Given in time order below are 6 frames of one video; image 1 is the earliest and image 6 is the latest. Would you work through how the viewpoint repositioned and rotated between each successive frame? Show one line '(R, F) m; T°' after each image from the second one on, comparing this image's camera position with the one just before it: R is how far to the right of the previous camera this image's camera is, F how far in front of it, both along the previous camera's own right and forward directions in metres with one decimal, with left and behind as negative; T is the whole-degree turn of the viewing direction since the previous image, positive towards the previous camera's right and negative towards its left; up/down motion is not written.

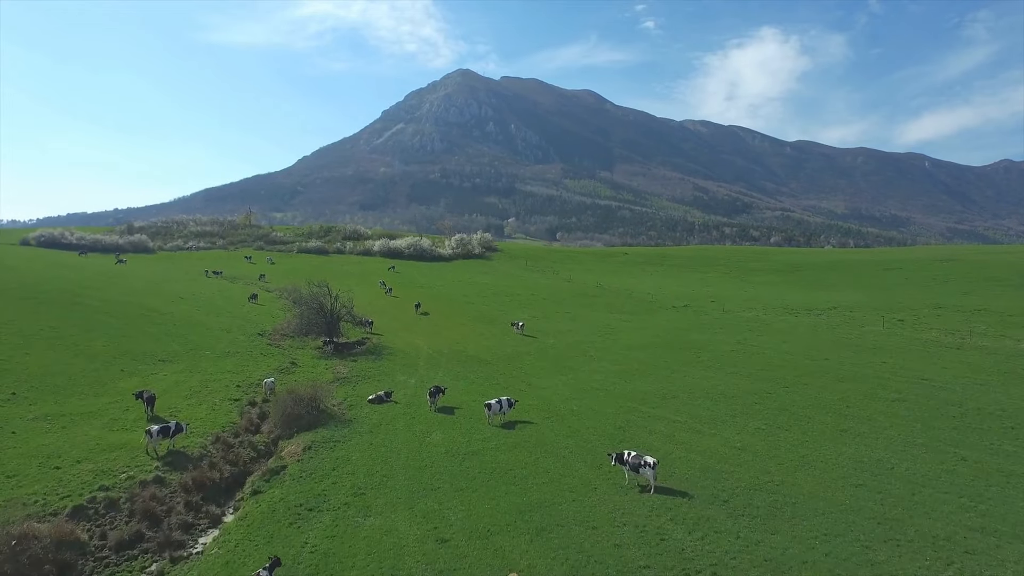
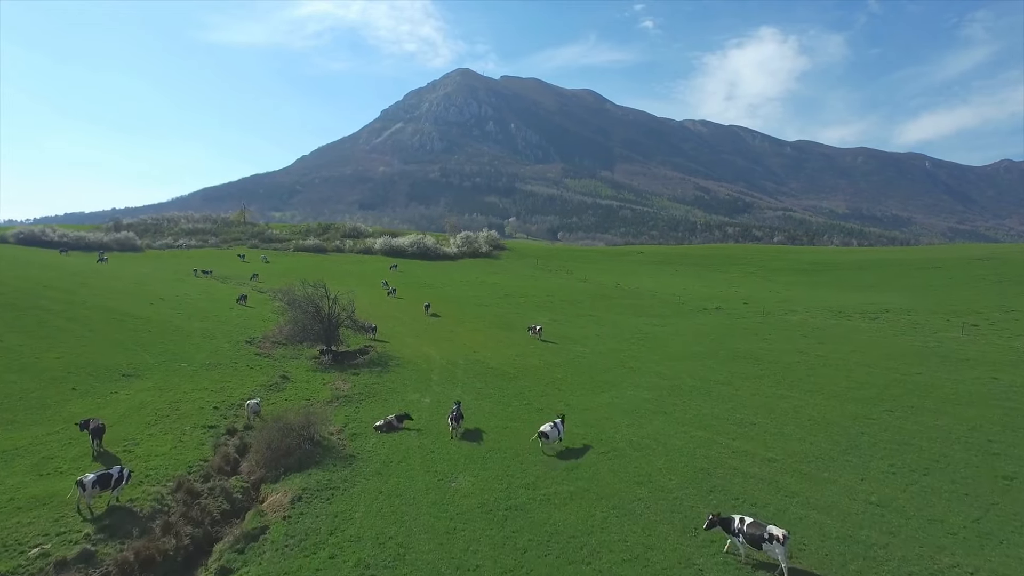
(-1.8, +7.1) m; 0°
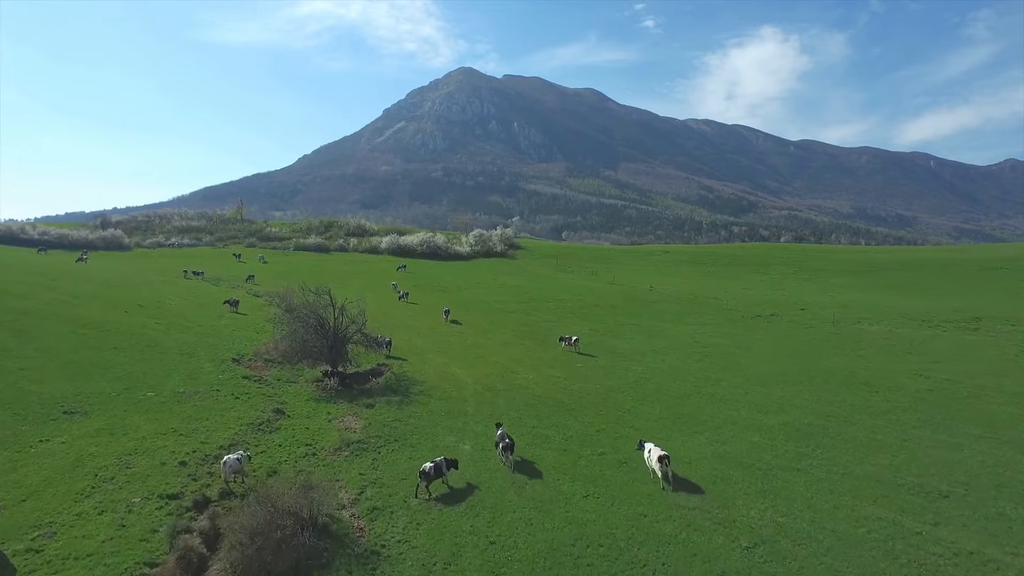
(-2.6, +8.9) m; 0°
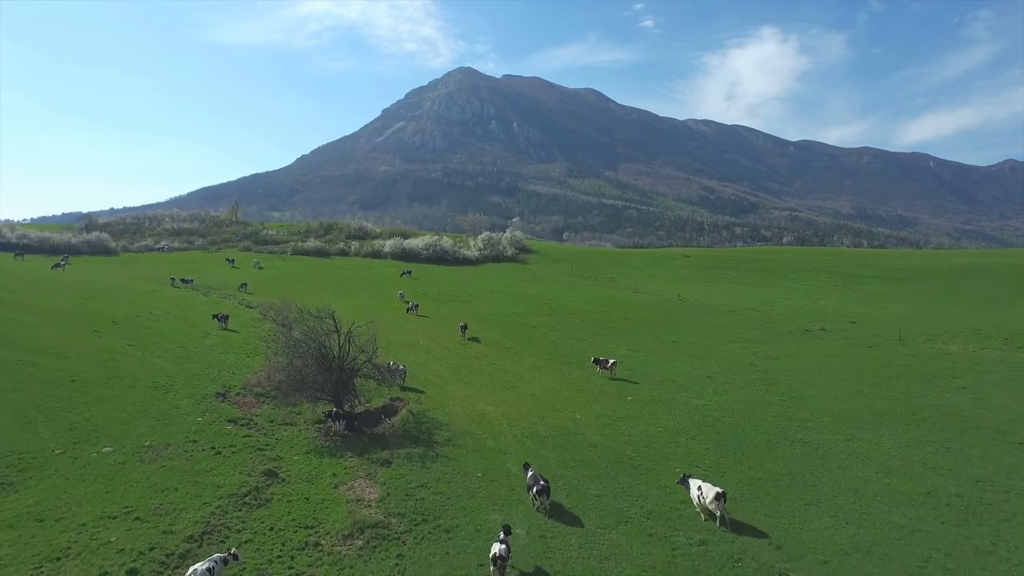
(-2.0, +6.8) m; 0°
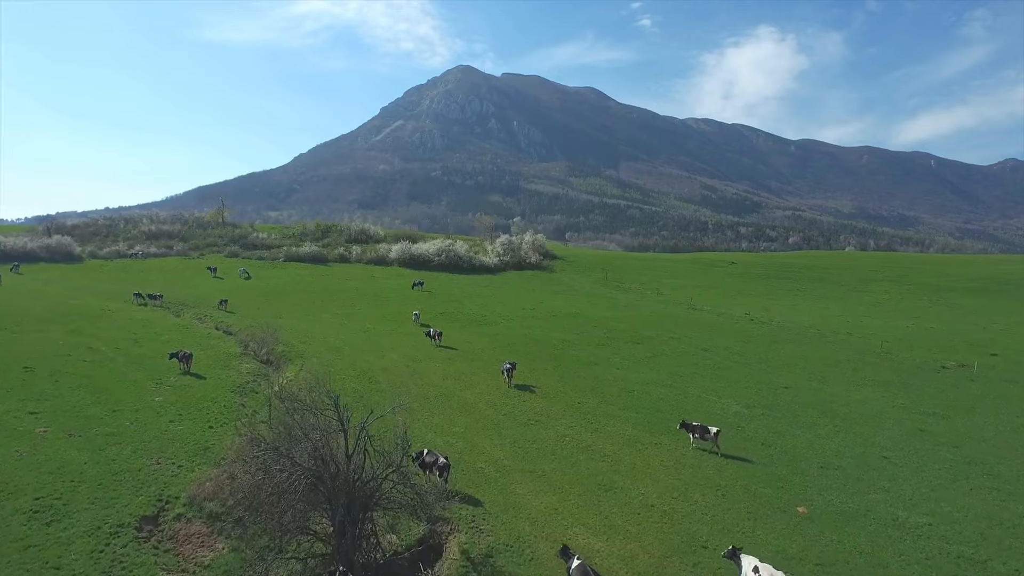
(-3.7, +13.6) m; 0°
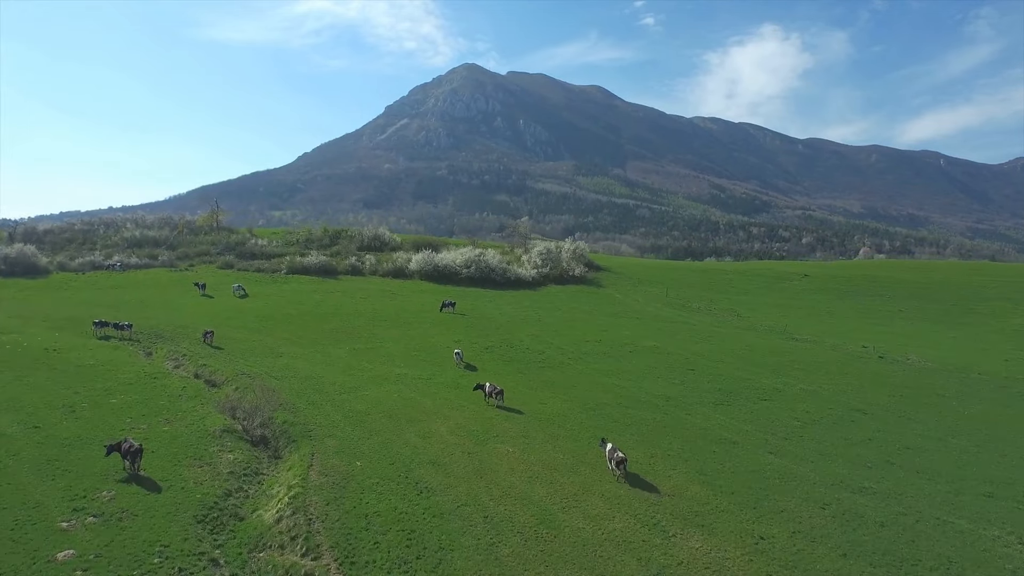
(-4.5, +14.0) m; 0°
